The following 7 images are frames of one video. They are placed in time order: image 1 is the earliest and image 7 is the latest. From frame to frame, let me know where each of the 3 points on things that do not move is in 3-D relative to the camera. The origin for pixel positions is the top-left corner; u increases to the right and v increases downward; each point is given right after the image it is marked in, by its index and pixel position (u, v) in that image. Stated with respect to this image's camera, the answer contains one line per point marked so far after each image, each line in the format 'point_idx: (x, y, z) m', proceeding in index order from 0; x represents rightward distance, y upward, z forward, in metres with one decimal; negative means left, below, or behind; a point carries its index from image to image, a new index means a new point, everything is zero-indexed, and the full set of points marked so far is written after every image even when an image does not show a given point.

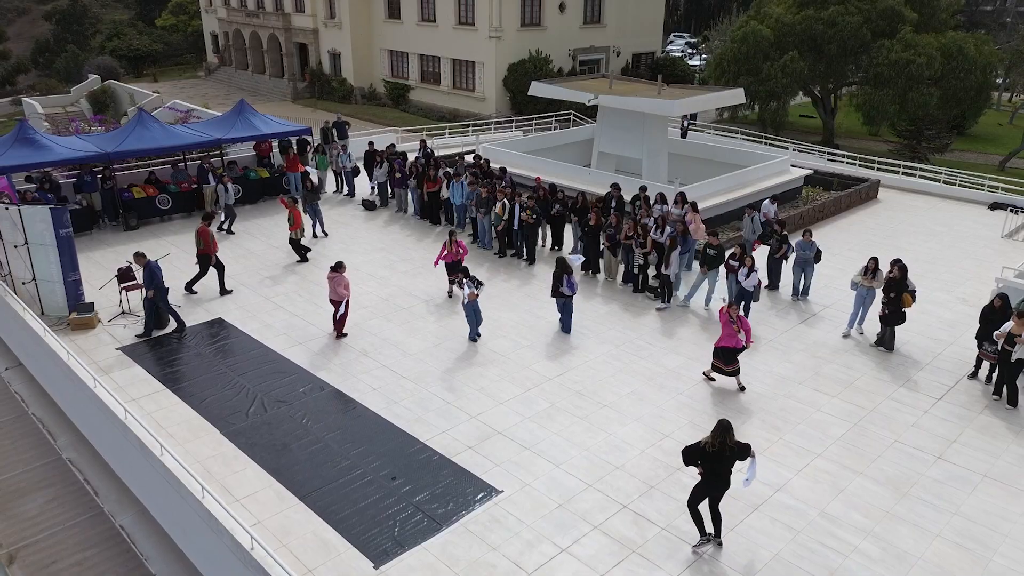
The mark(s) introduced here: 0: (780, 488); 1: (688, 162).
0: (+2.6, -1.9, +6.8) m
1: (+4.4, +3.1, +17.5) m
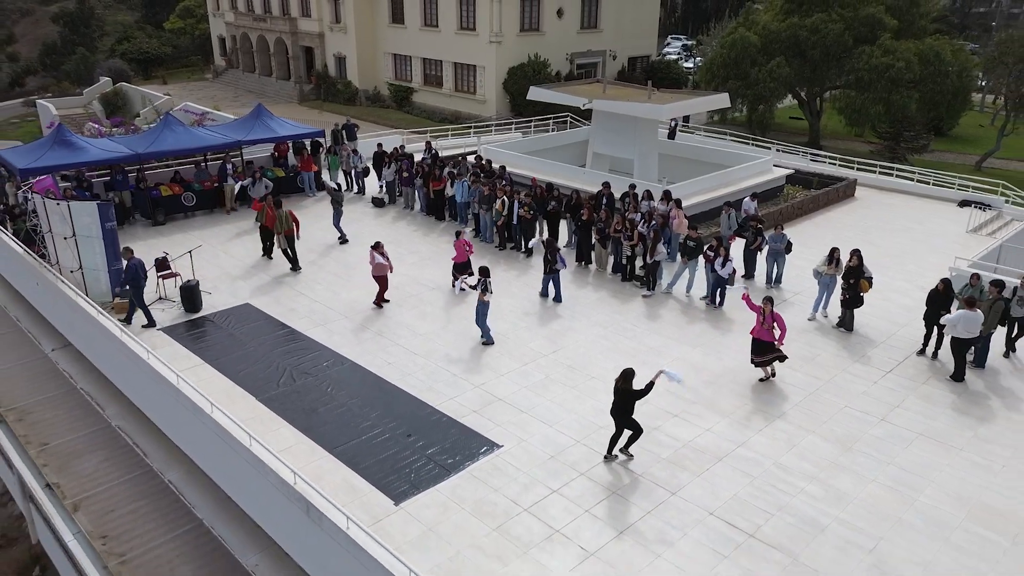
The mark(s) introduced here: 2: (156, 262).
0: (+2.6, -1.7, +7.9) m
1: (+4.4, +3.3, +18.5) m
2: (-5.6, +0.4, +11.0) m
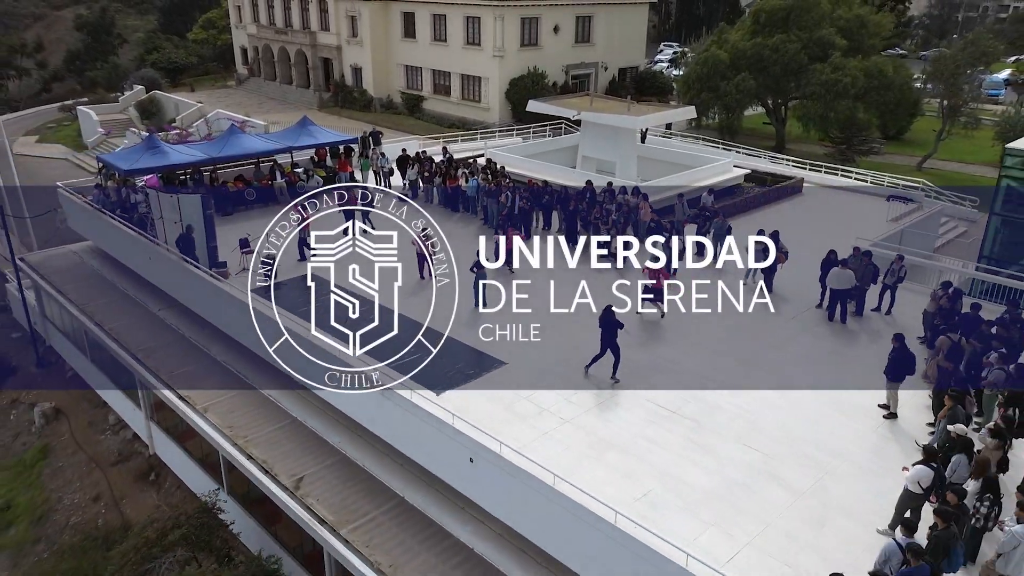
0: (+2.6, -1.2, +11.2) m
1: (+4.4, +3.9, +21.9) m
2: (-5.6, +1.0, +14.4) m
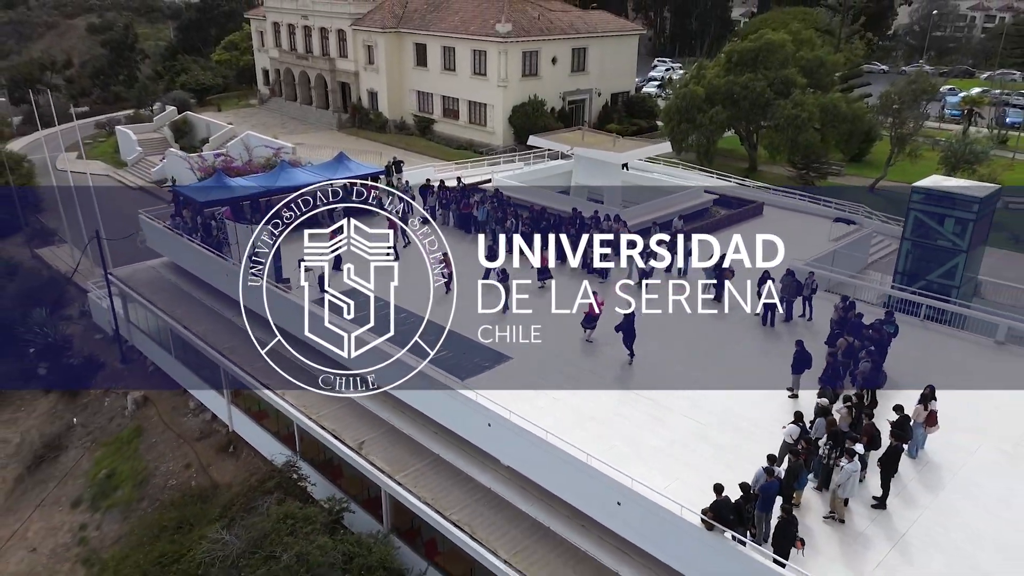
0: (+2.7, -1.4, +14.9) m
1: (+4.5, +3.6, +25.6) m
2: (-5.5, +0.7, +18.1) m
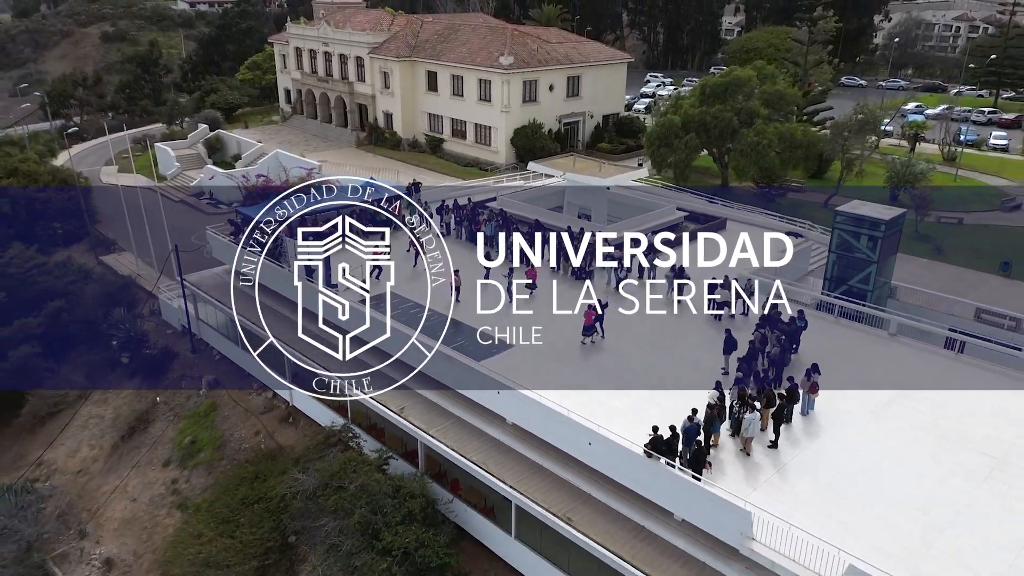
0: (+2.8, -1.6, +19.4) m
1: (+4.6, +3.5, +30.1) m
2: (-5.4, +0.6, +22.6) m
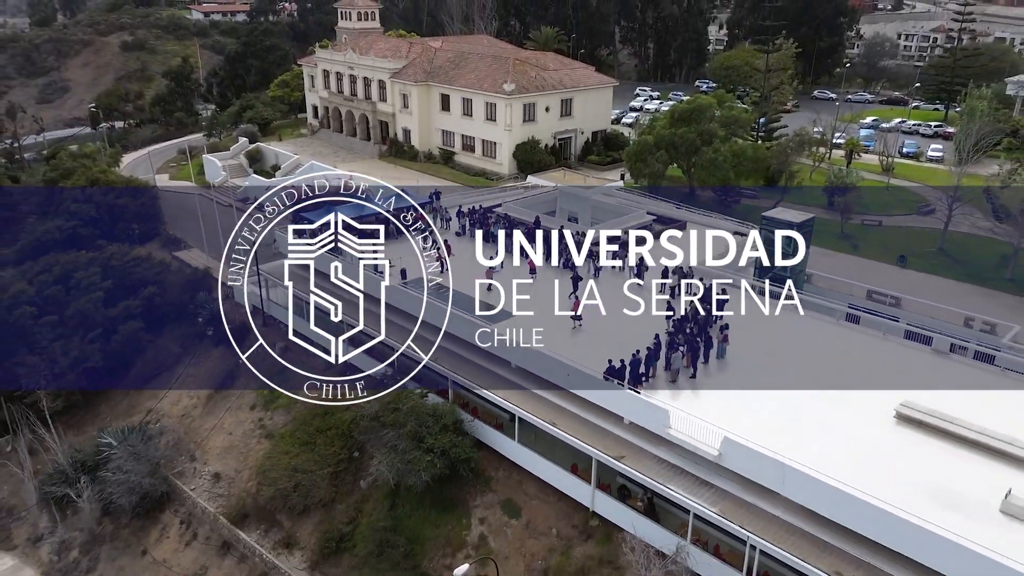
0: (+2.9, -1.0, +26.7) m
1: (+4.7, +4.1, +37.4) m
2: (-5.3, +1.1, +29.9) m
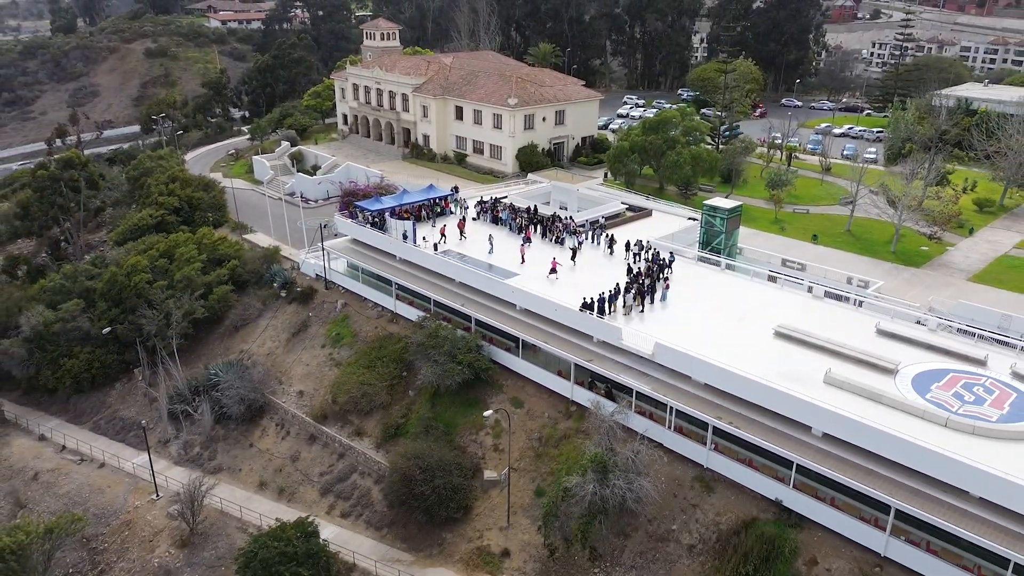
0: (+3.2, +0.8, +36.9) m
1: (+5.0, +5.8, +47.6) m
2: (-5.0, +2.9, +40.1) m
